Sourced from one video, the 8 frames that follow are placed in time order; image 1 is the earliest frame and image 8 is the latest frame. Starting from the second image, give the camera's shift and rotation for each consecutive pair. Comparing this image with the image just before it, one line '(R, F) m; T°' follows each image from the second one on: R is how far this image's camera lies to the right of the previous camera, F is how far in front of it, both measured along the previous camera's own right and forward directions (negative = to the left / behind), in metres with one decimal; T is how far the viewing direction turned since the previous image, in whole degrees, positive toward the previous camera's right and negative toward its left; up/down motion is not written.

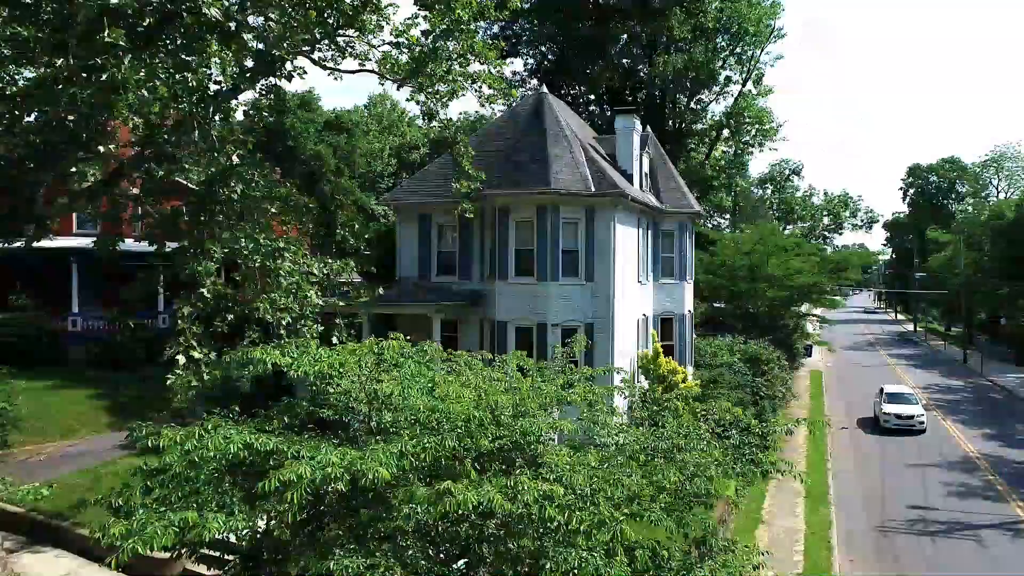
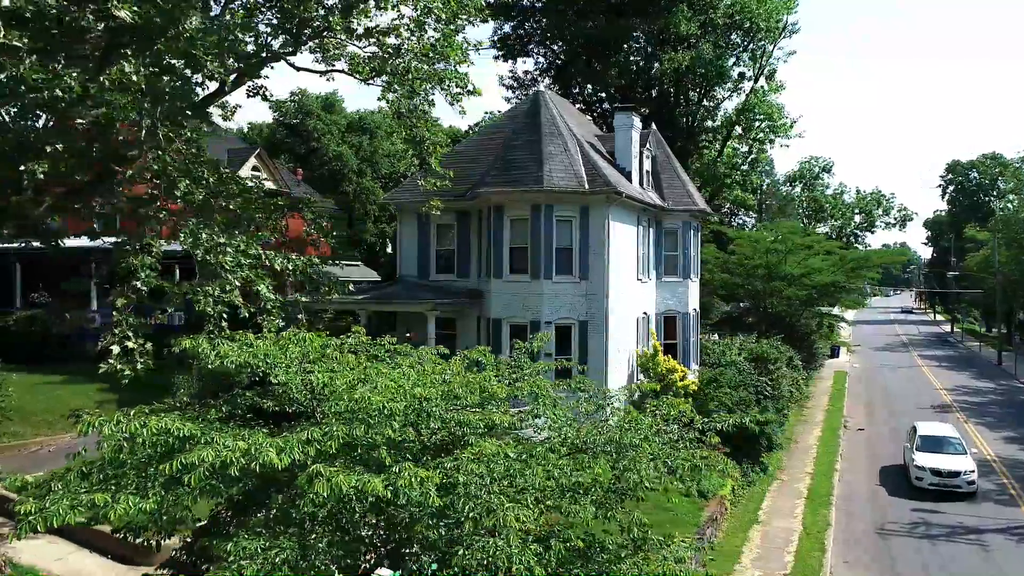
(+1.1, -0.1) m; -3°
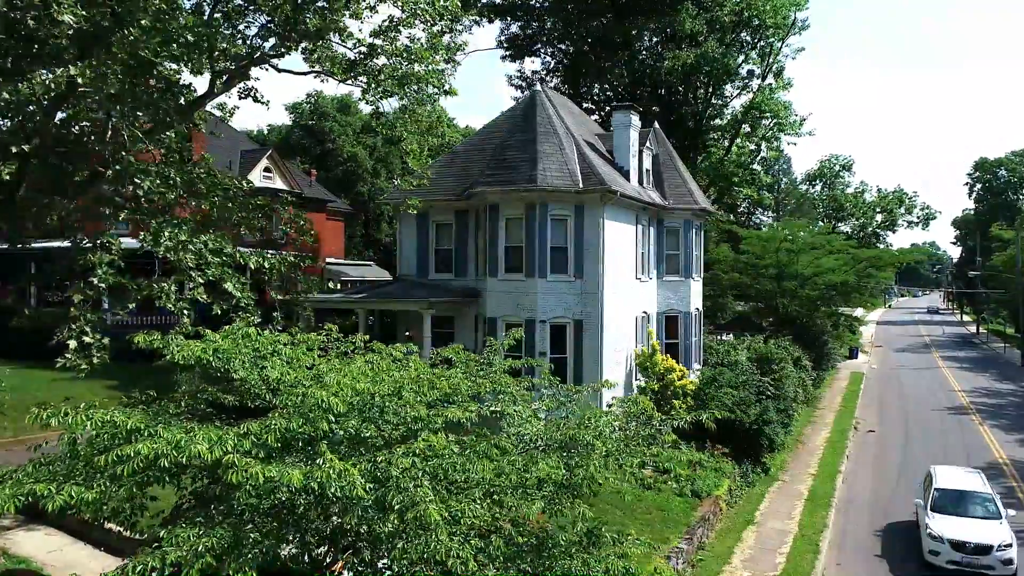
(+0.7, 0.0) m; -2°
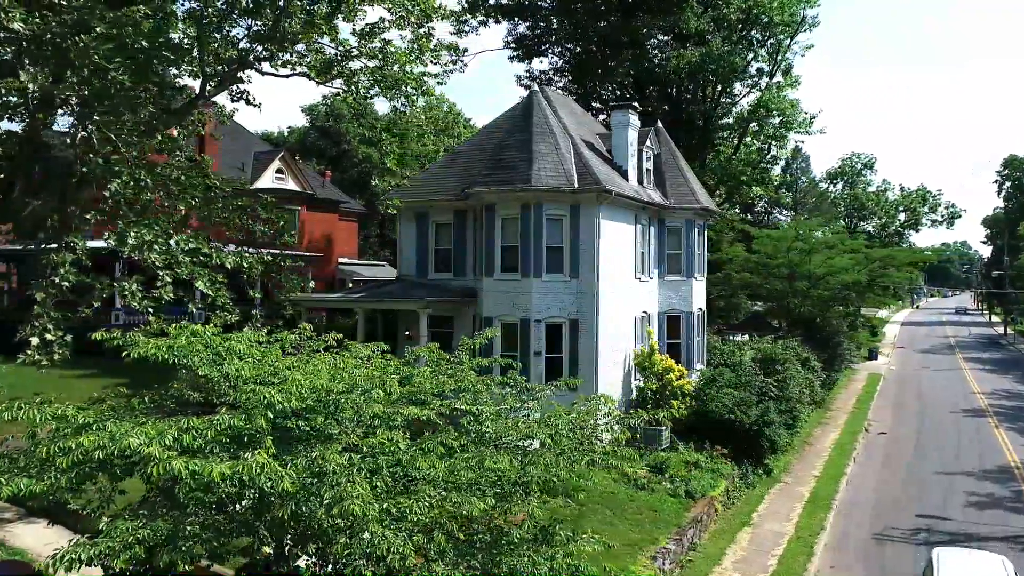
(+0.7, 0.0) m; -2°
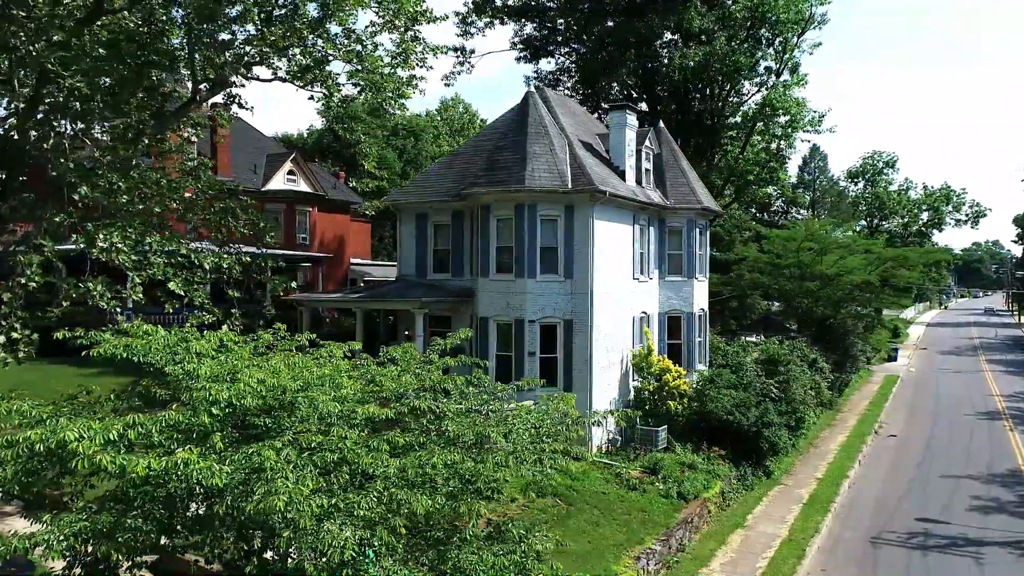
(+0.8, -0.1) m; -2°
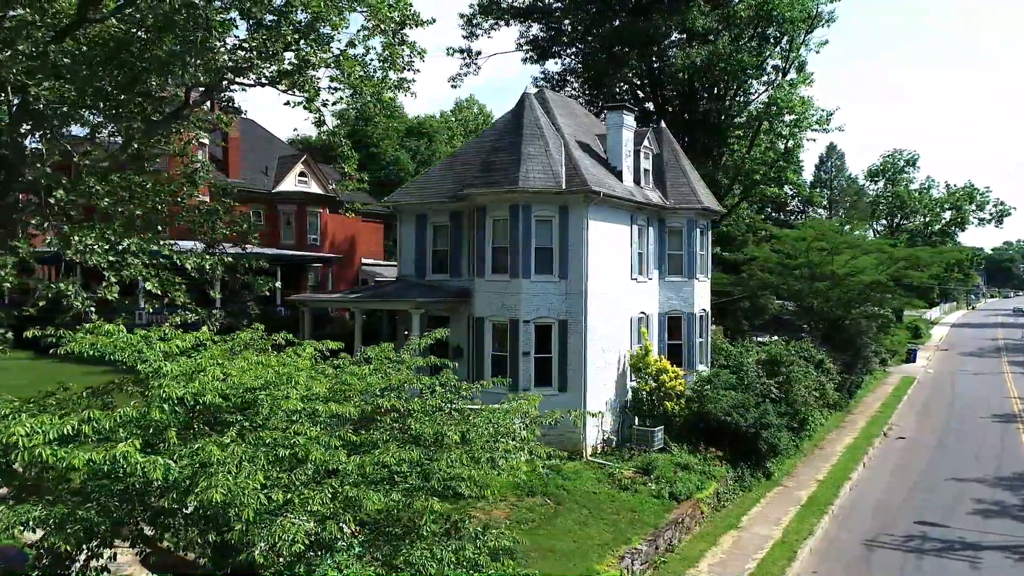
(+0.7, -0.1) m; -2°
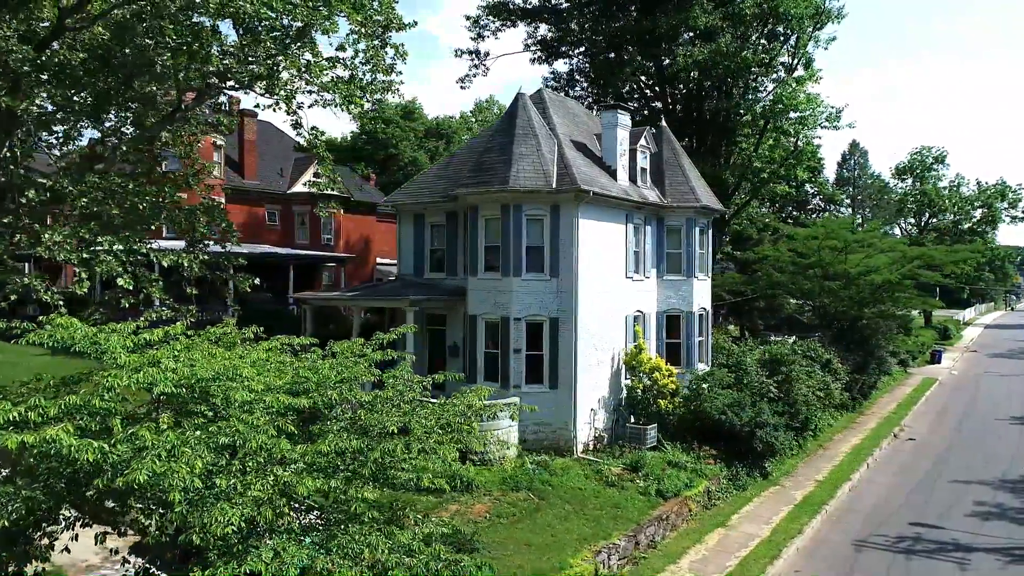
(+1.0, -0.2) m; -3°
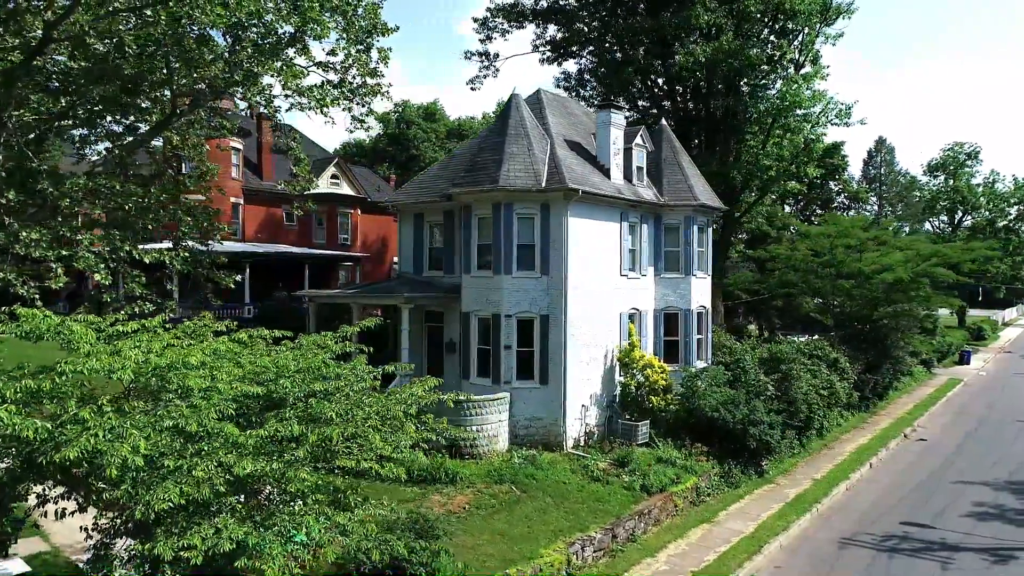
(+1.2, -0.3) m; -3°
